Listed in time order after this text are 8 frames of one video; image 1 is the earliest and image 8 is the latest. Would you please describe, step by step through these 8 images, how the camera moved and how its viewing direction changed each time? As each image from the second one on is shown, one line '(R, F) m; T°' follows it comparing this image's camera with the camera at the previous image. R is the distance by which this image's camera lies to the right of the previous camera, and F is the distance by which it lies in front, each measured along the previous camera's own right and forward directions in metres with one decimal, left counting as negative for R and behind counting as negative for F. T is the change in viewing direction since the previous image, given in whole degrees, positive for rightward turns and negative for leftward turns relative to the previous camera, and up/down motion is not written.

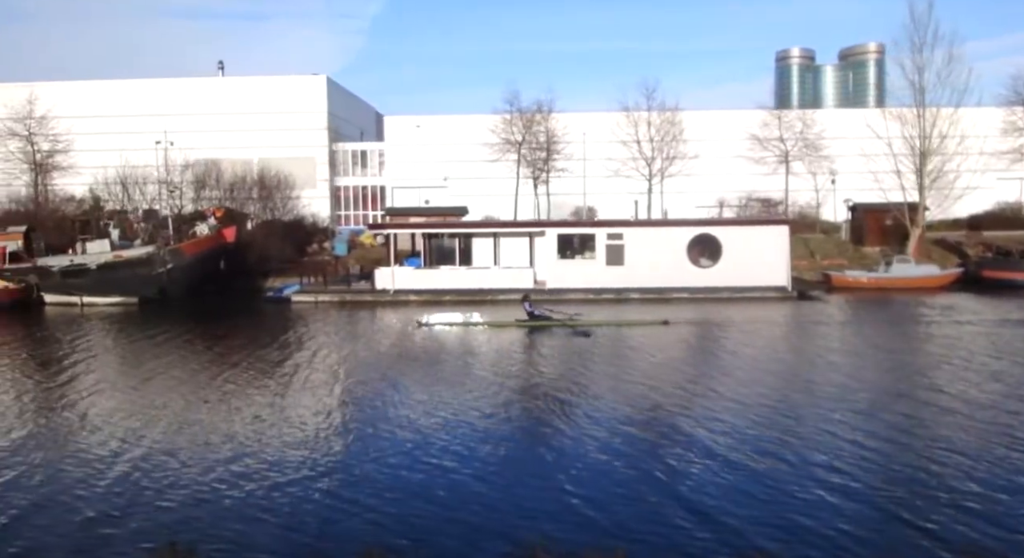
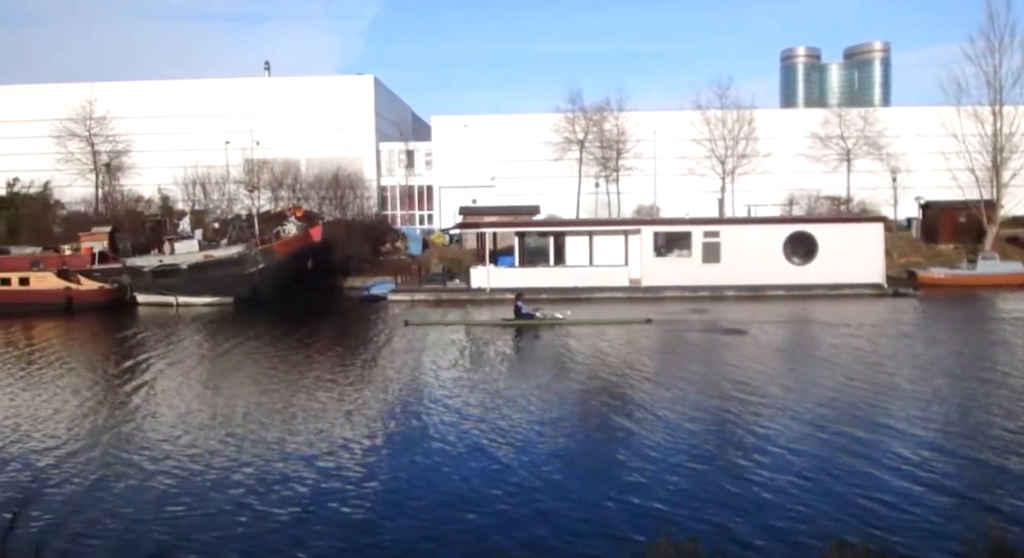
(-2.6, 0.0) m; 0°
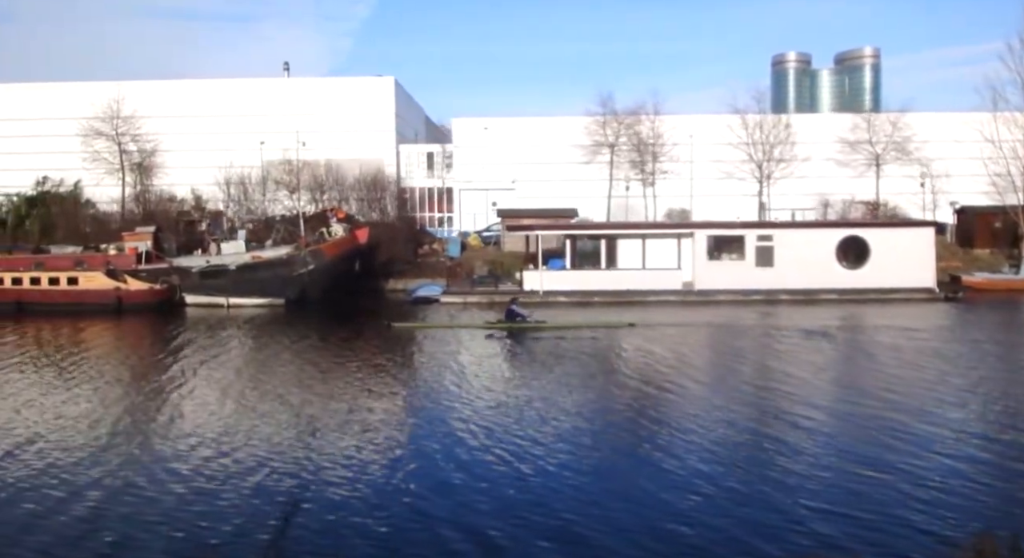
(-1.8, +0.1) m; +1°
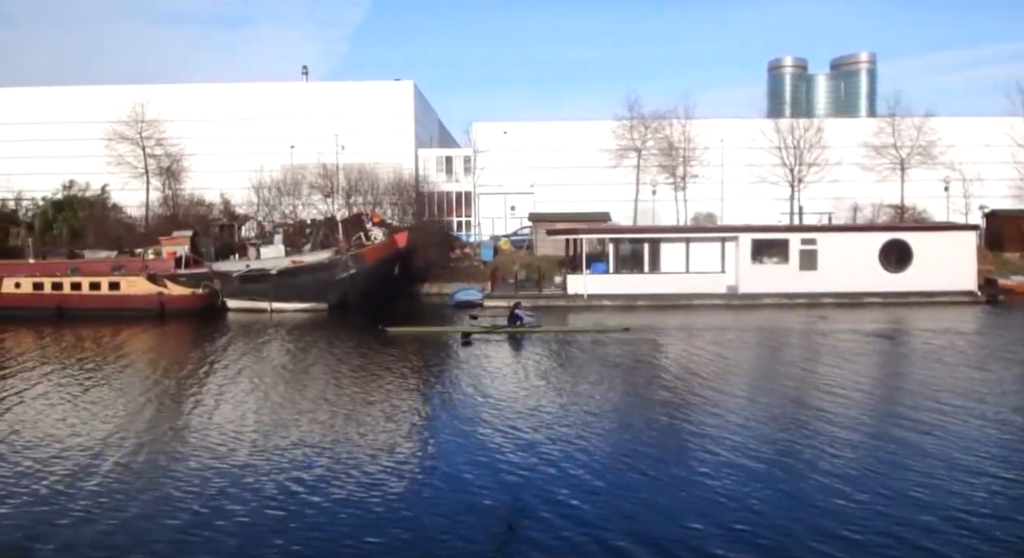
(-1.4, +0.1) m; +1°
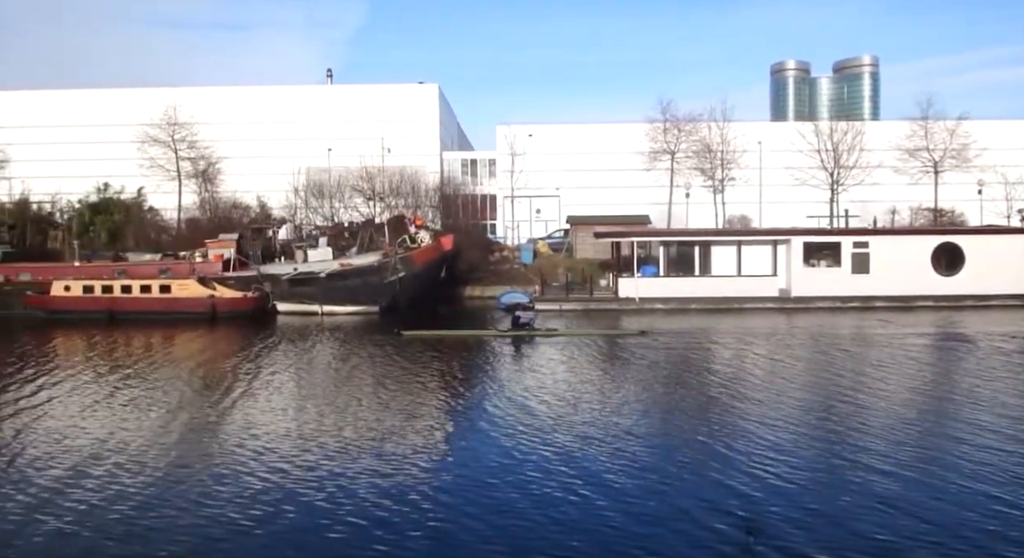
(-1.4, +0.1) m; 0°
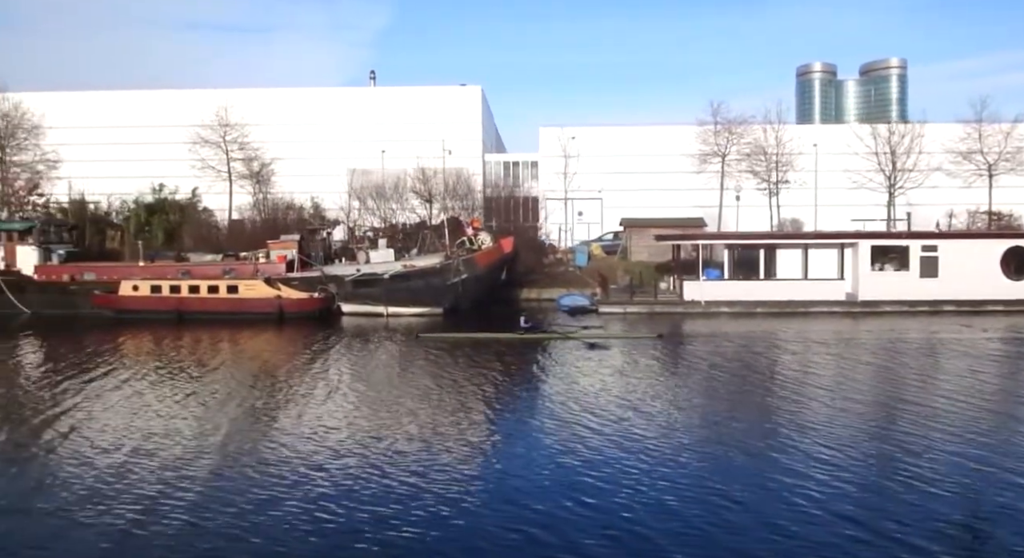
(-1.2, 0.0) m; -1°
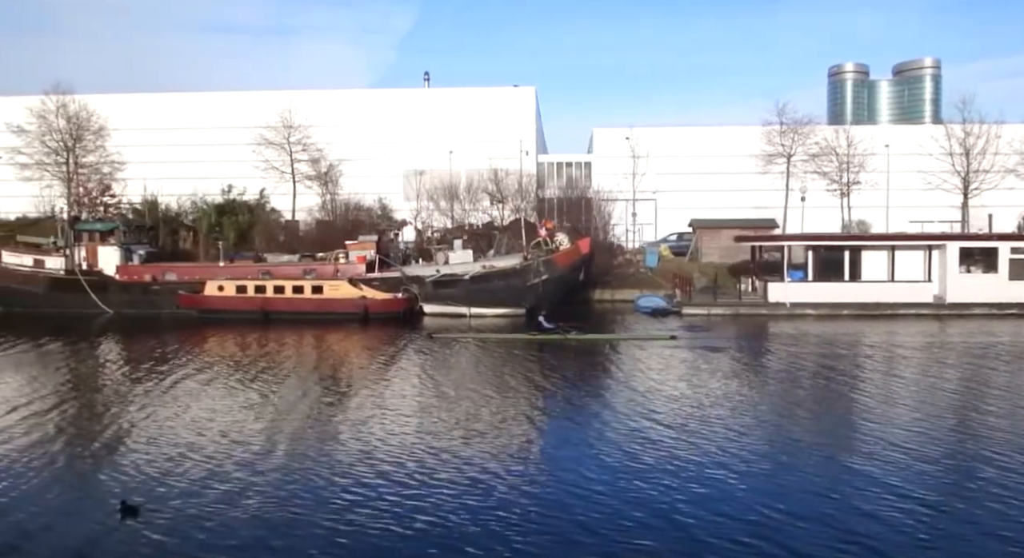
(-1.6, 0.0) m; -1°
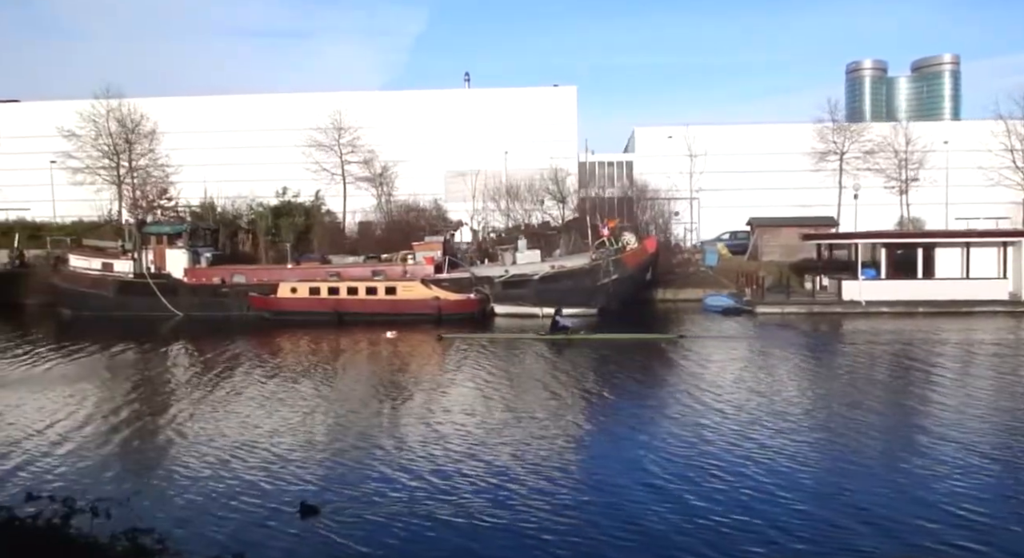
(-1.6, 0.0) m; -1°
